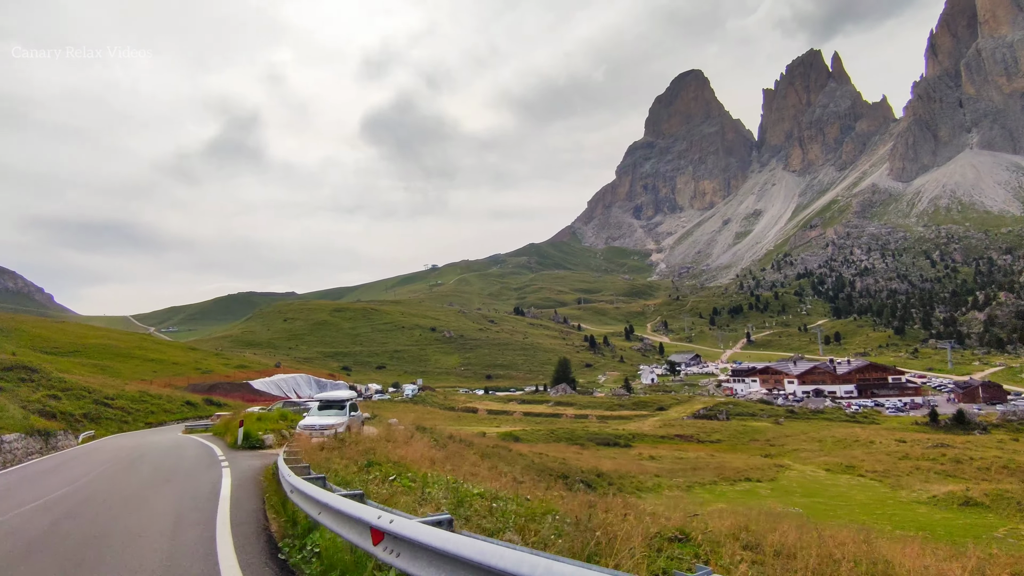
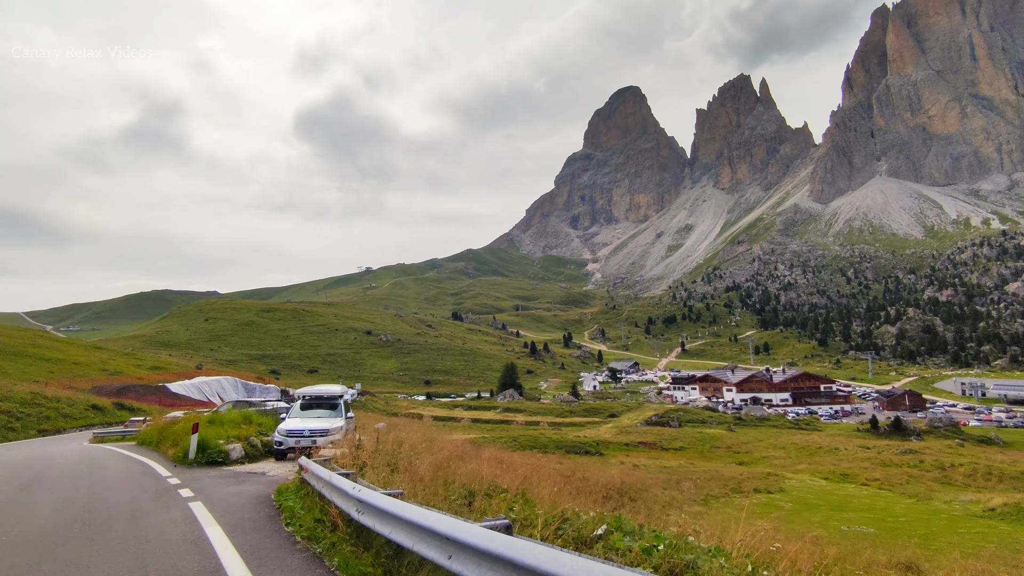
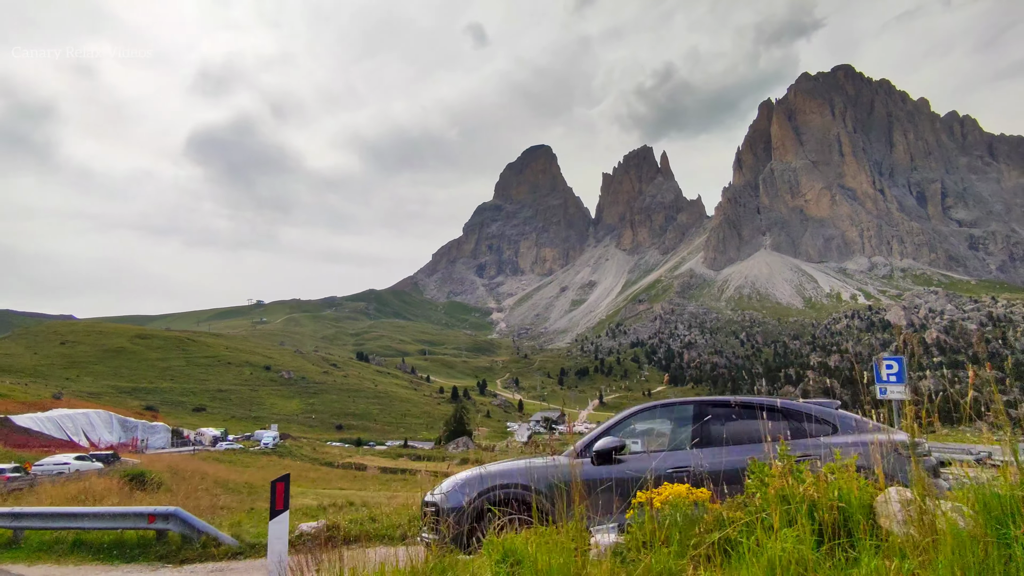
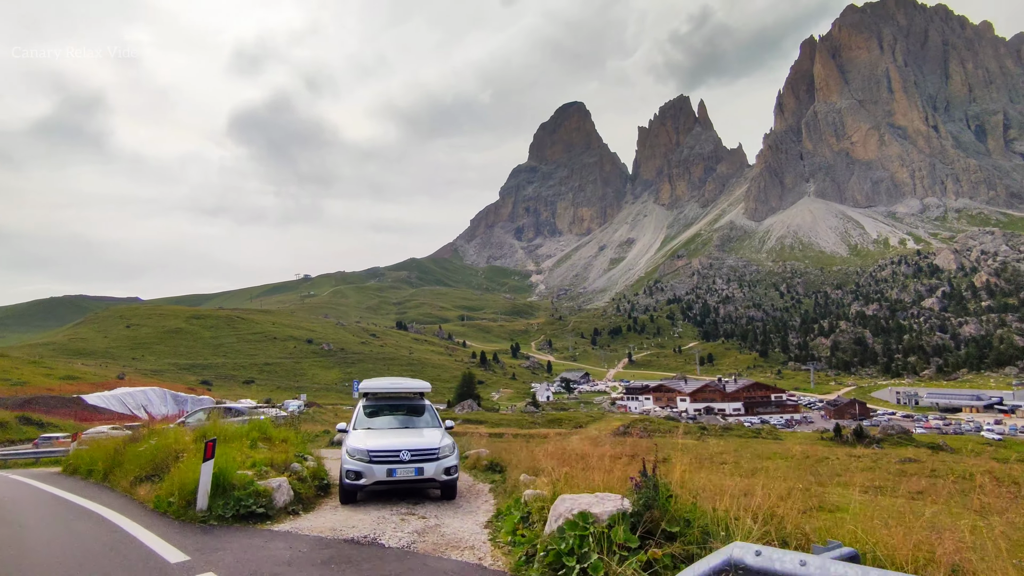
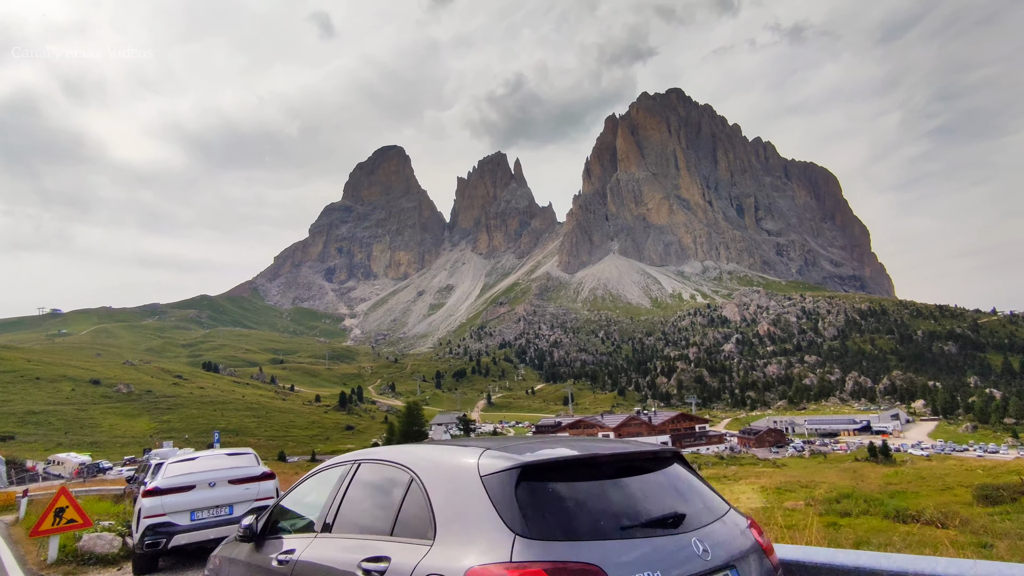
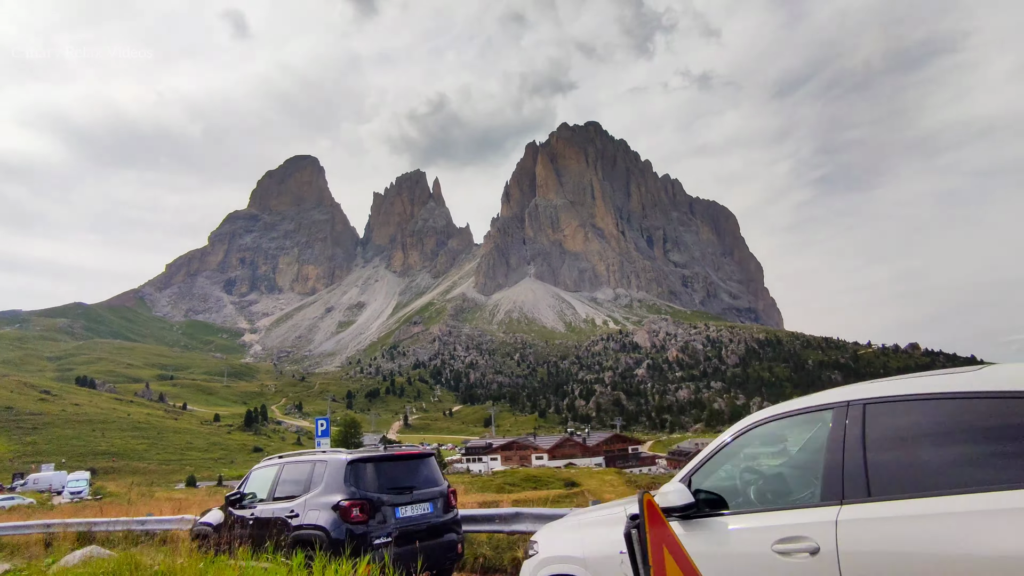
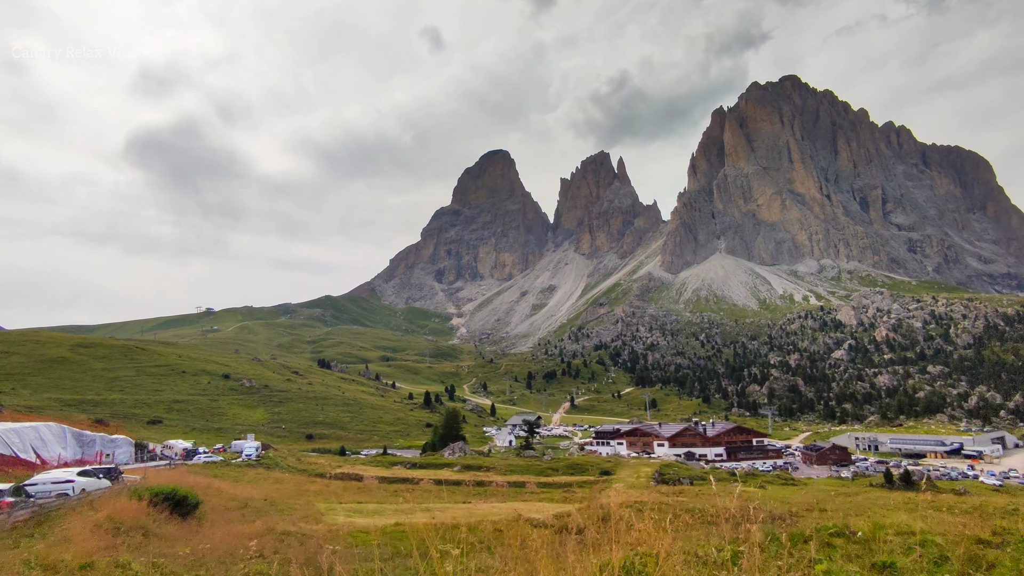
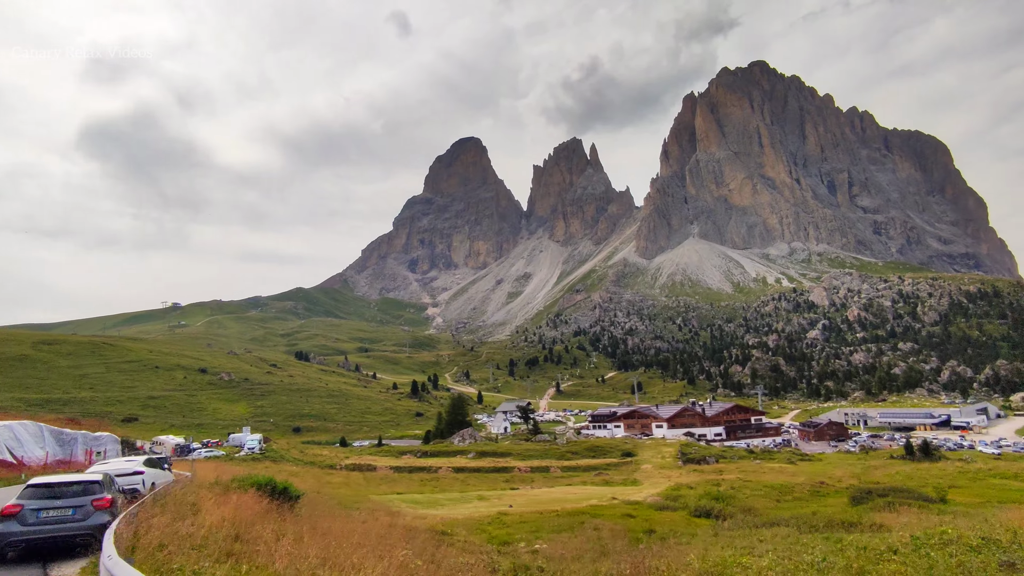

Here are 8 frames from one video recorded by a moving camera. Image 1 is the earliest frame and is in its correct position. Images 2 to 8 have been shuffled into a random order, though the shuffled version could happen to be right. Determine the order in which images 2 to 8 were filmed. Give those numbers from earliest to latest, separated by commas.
2, 4, 3, 7, 8, 5, 6
